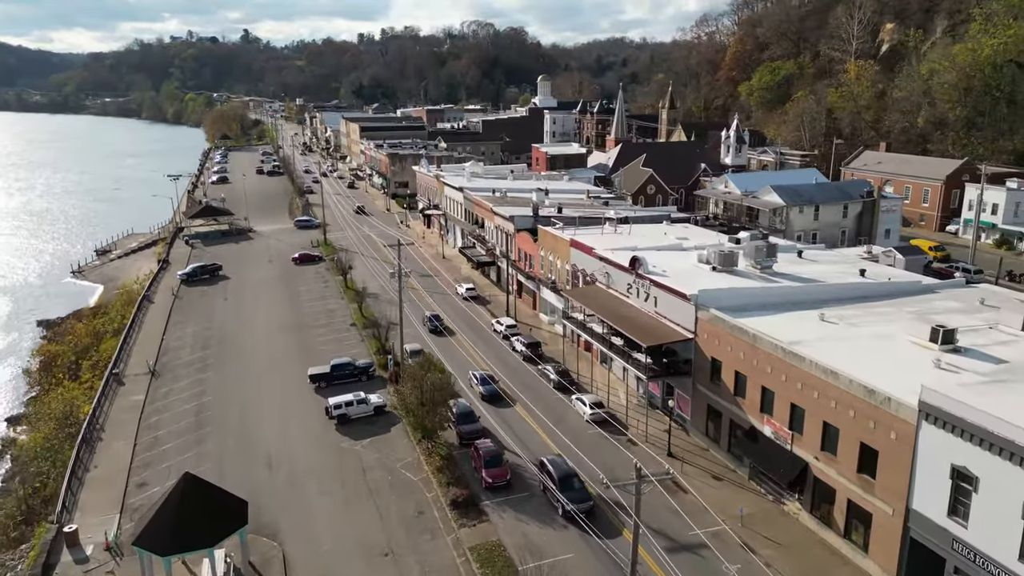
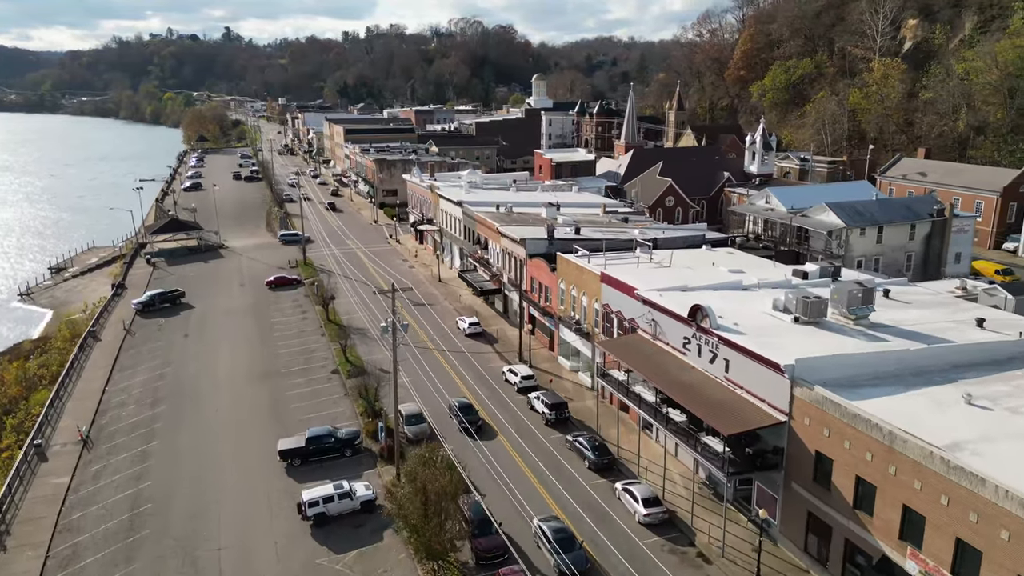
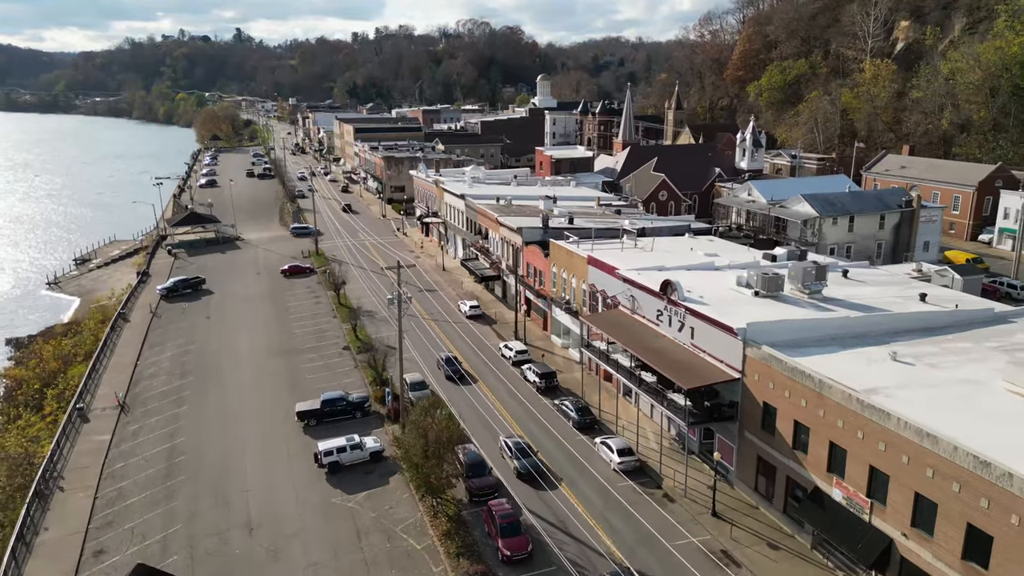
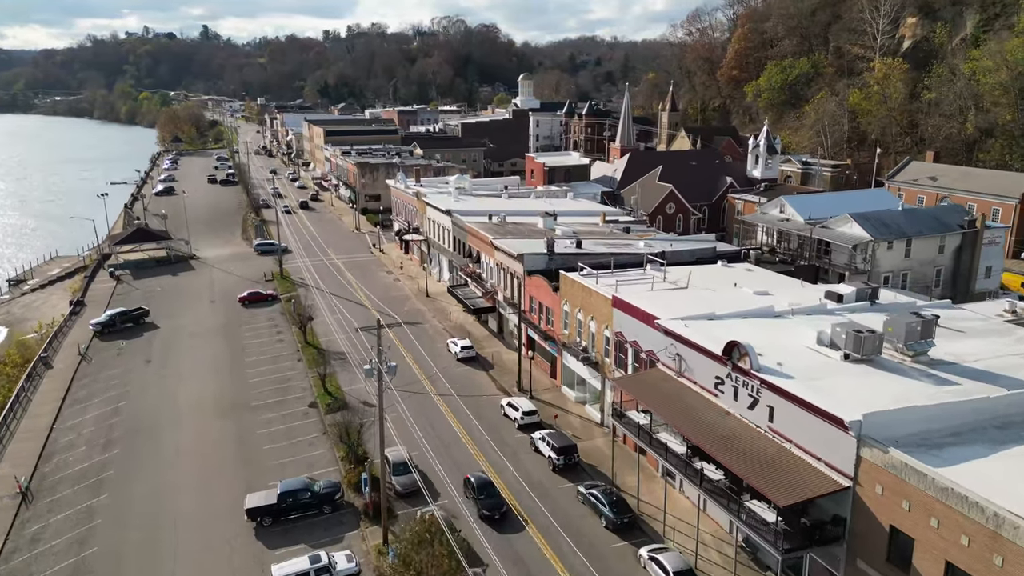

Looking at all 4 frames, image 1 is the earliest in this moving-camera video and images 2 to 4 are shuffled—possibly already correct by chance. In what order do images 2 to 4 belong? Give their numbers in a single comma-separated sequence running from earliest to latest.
3, 2, 4
